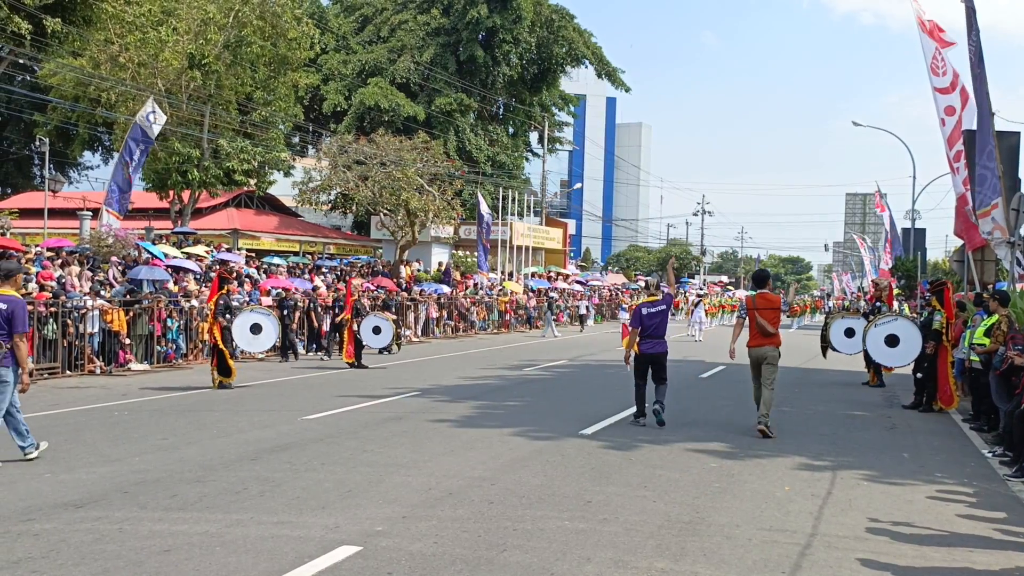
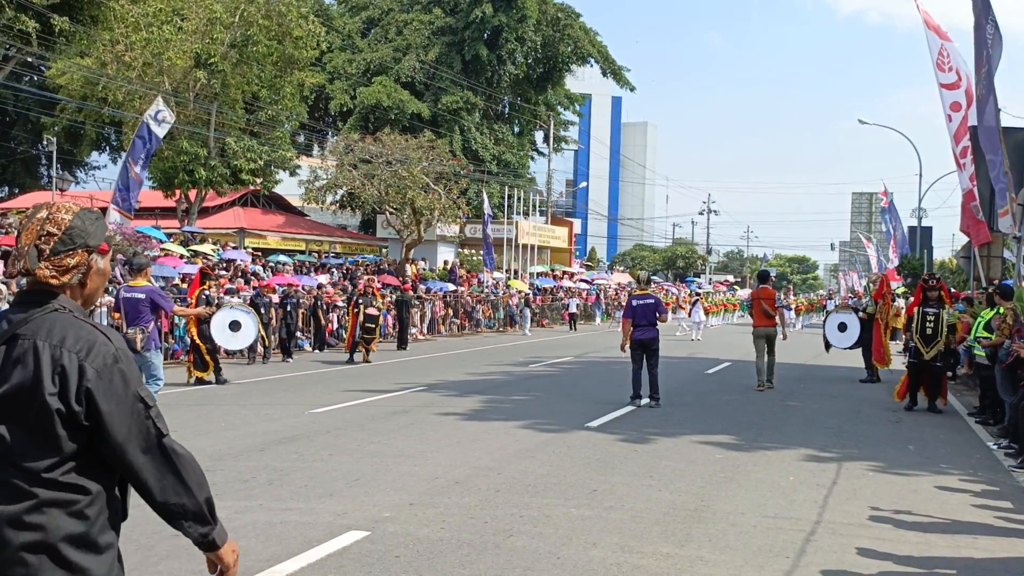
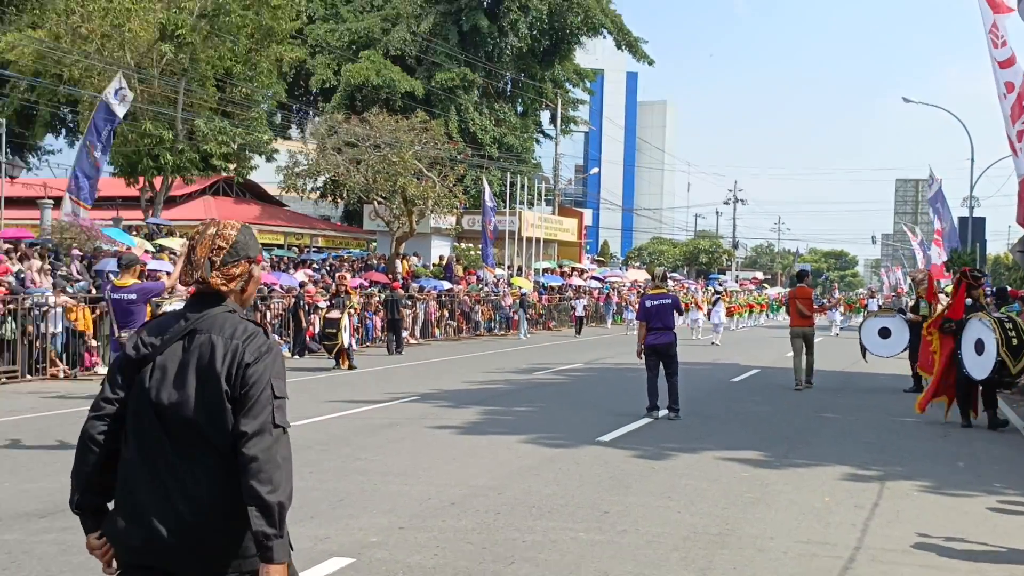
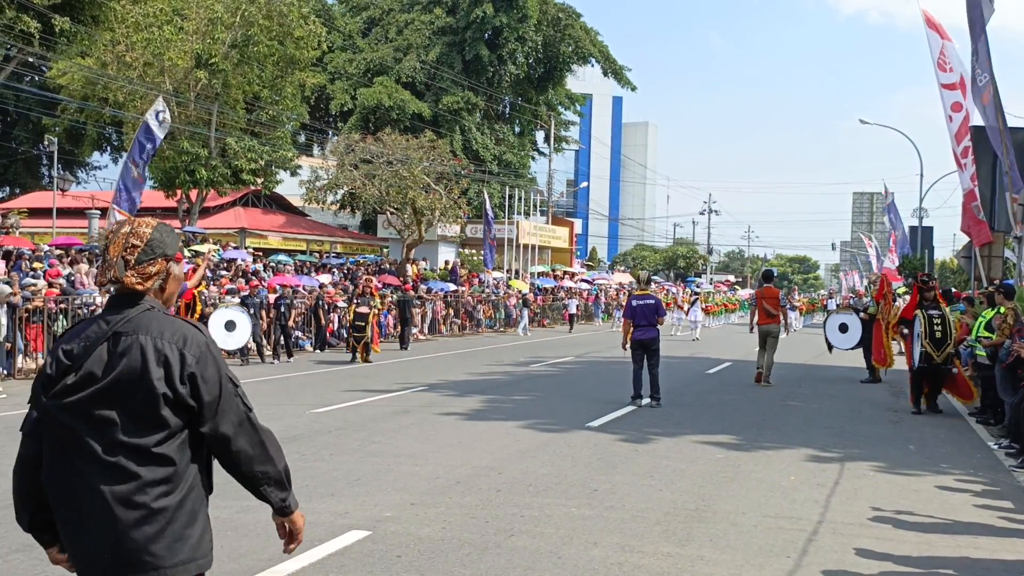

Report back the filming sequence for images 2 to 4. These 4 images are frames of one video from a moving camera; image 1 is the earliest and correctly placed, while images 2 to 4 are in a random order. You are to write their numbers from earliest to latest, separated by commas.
2, 4, 3
